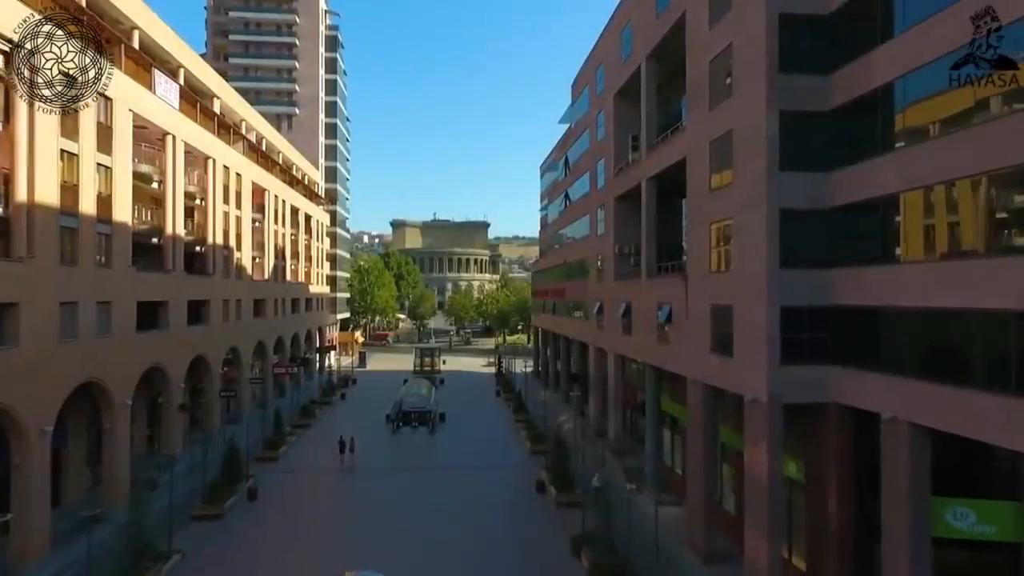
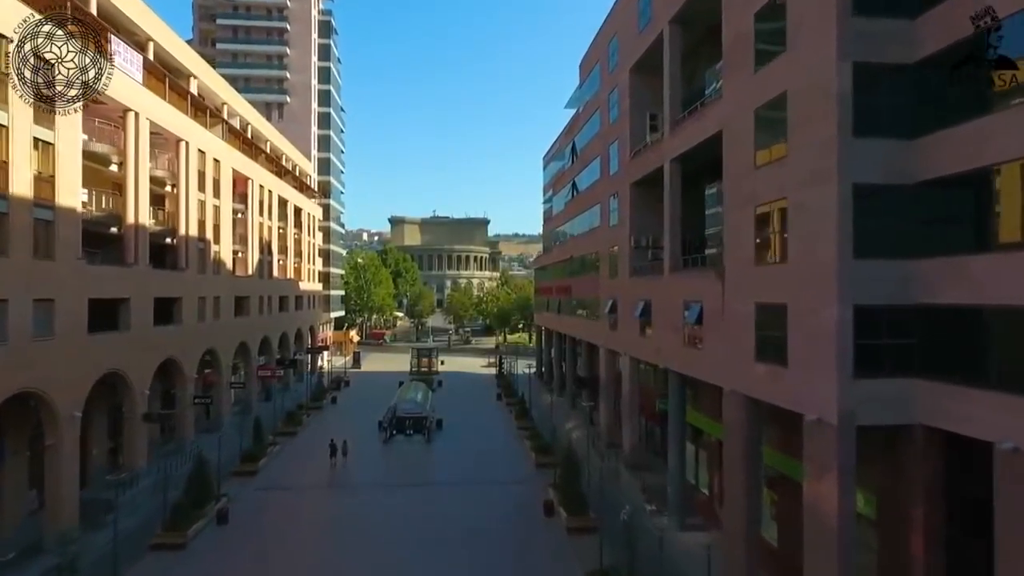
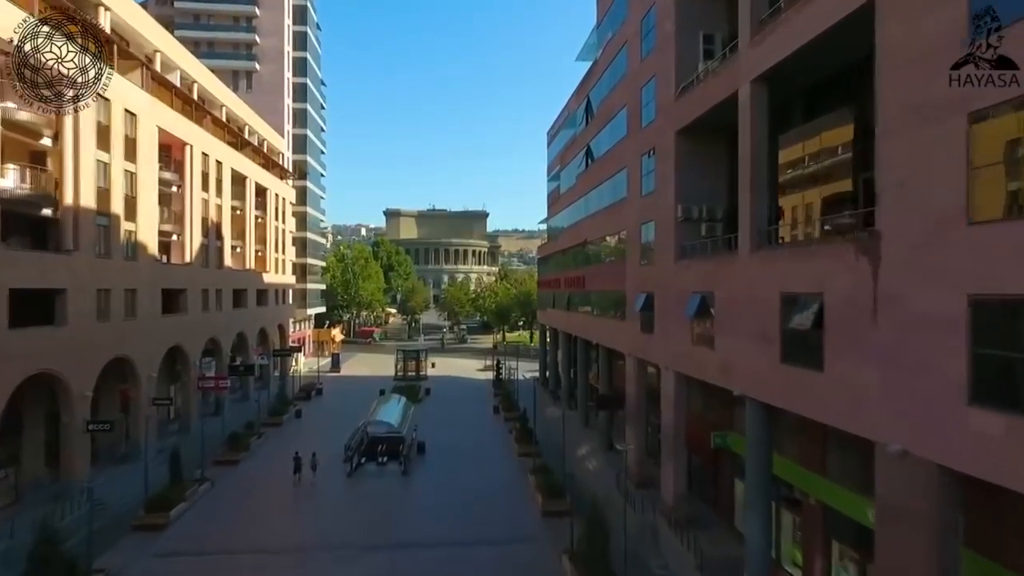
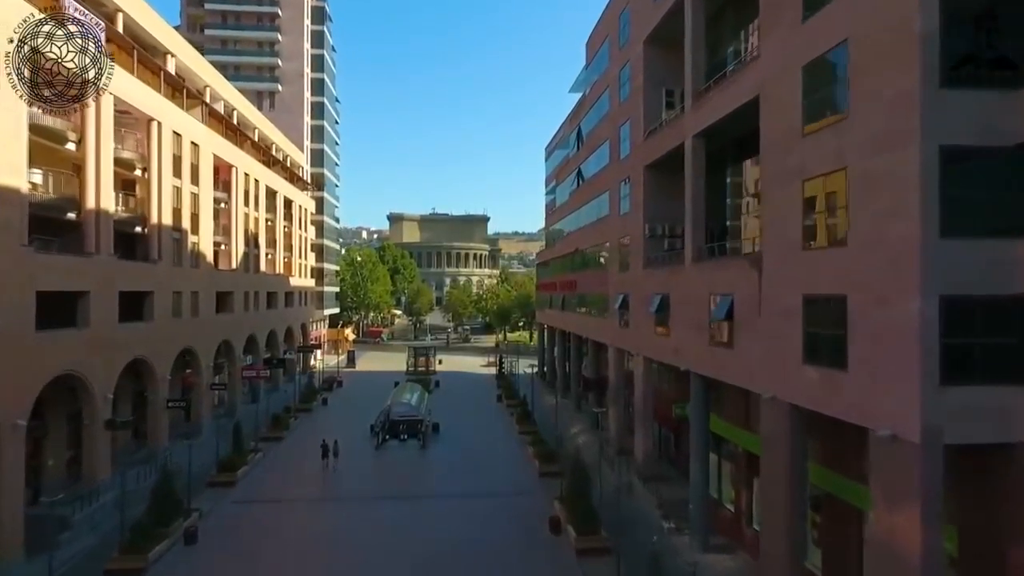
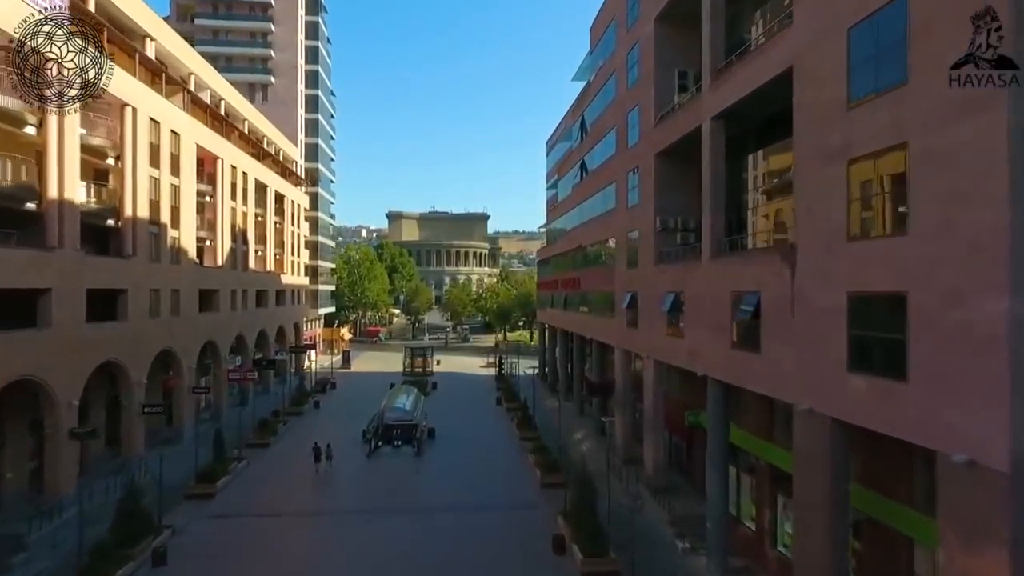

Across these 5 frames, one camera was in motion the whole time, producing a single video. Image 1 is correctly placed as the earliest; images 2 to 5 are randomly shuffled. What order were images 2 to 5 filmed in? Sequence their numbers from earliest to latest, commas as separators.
2, 4, 5, 3
